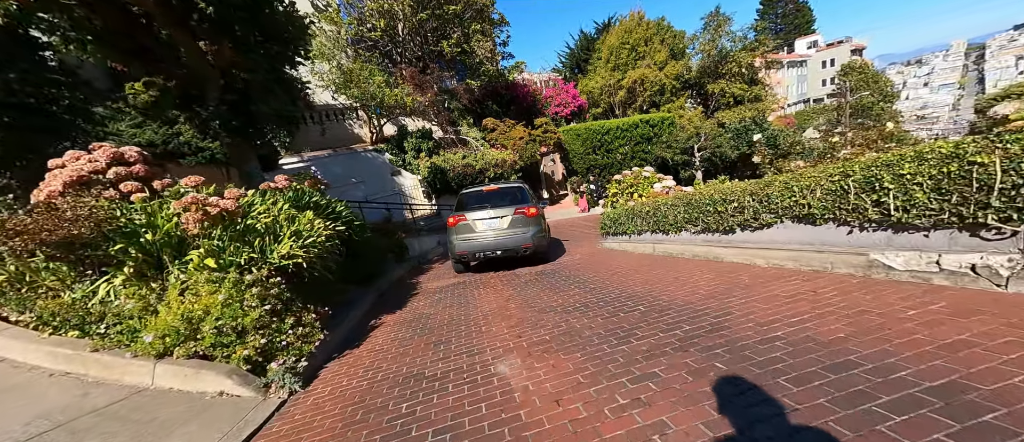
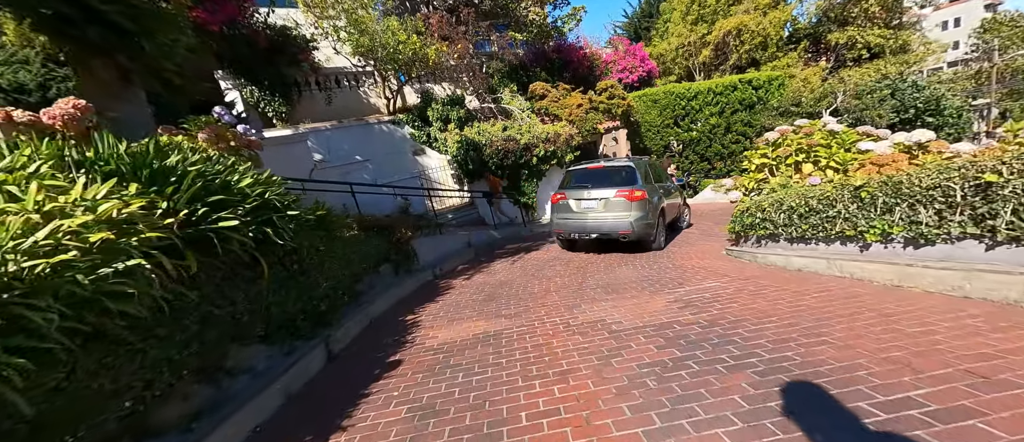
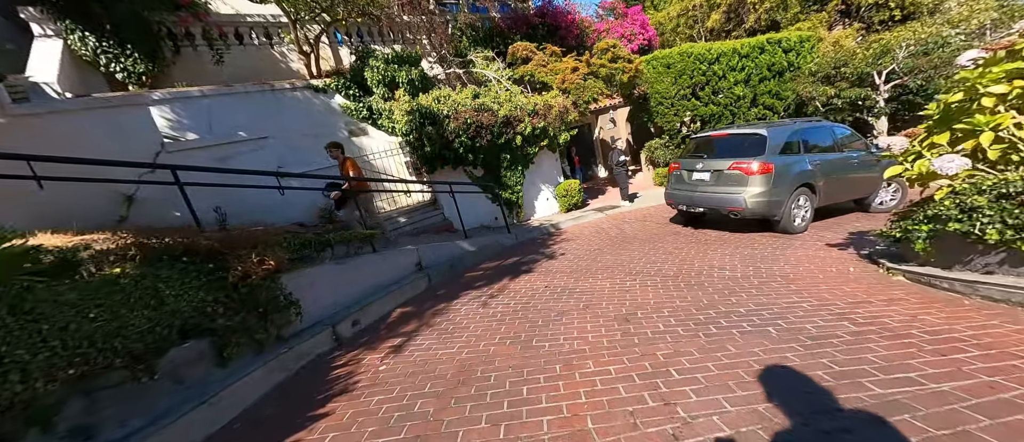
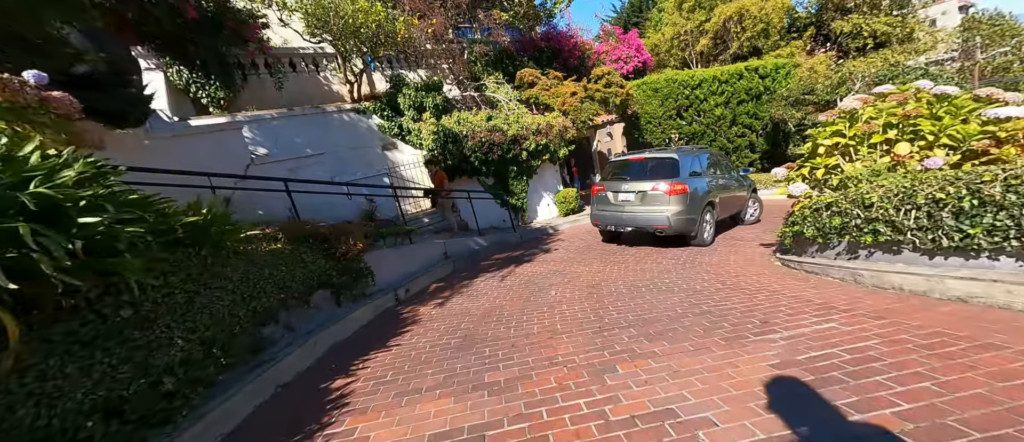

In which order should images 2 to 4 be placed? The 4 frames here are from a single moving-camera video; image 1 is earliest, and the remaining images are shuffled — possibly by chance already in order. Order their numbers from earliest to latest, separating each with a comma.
2, 4, 3
